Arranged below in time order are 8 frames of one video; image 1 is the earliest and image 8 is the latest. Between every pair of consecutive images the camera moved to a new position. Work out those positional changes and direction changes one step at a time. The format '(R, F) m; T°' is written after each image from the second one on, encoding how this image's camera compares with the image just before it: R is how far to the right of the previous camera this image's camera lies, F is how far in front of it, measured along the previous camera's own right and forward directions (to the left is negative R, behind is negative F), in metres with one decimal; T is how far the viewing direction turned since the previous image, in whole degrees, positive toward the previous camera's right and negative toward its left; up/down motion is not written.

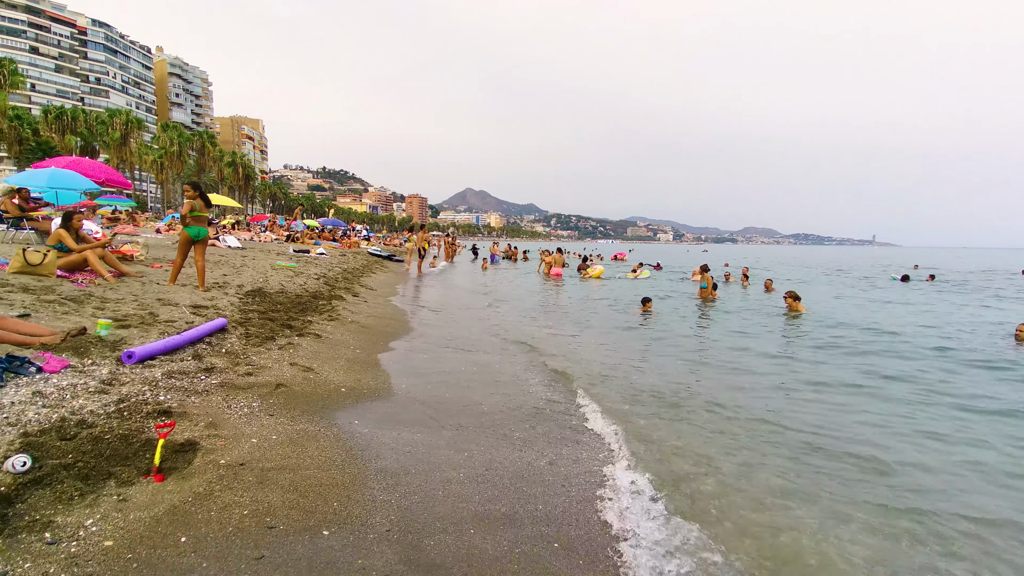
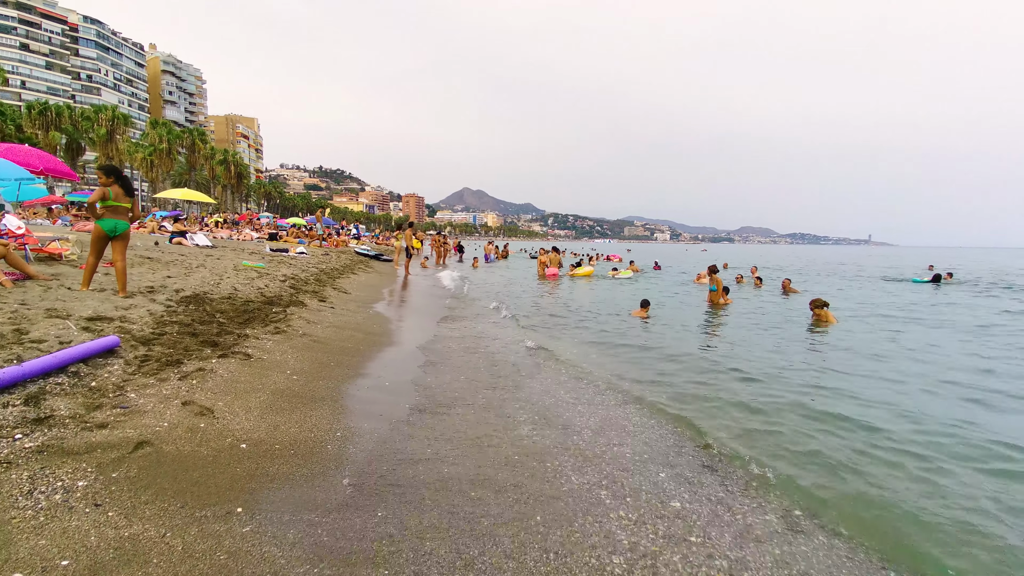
(+0.2, +1.6) m; 0°
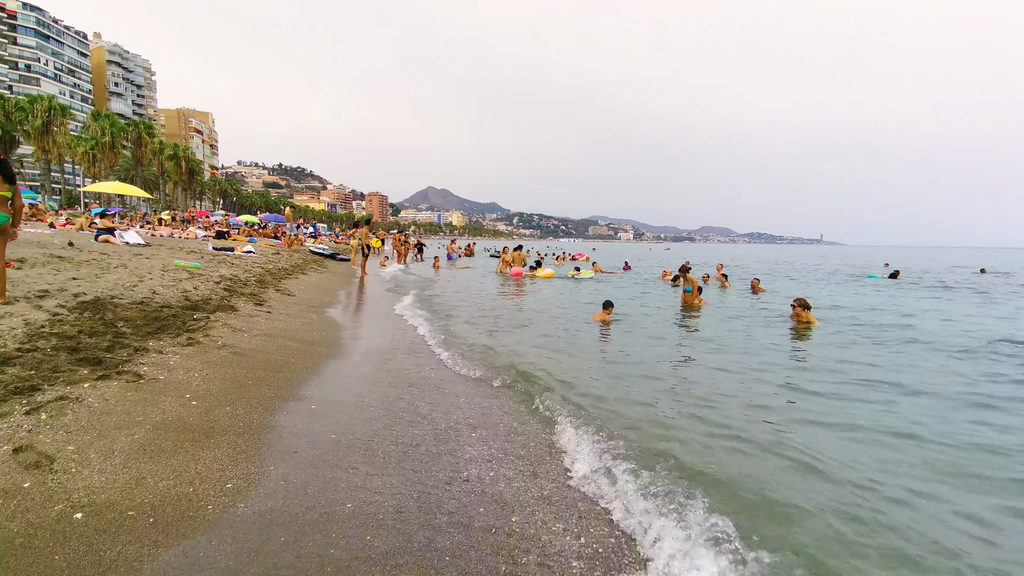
(+0.1, +0.9) m; +4°
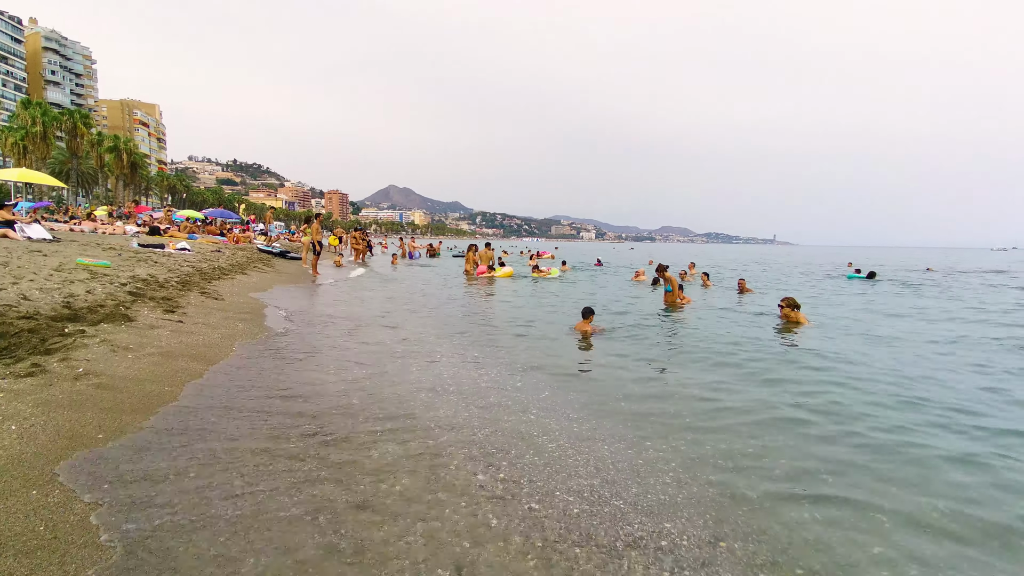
(-0.1, +1.6) m; +4°
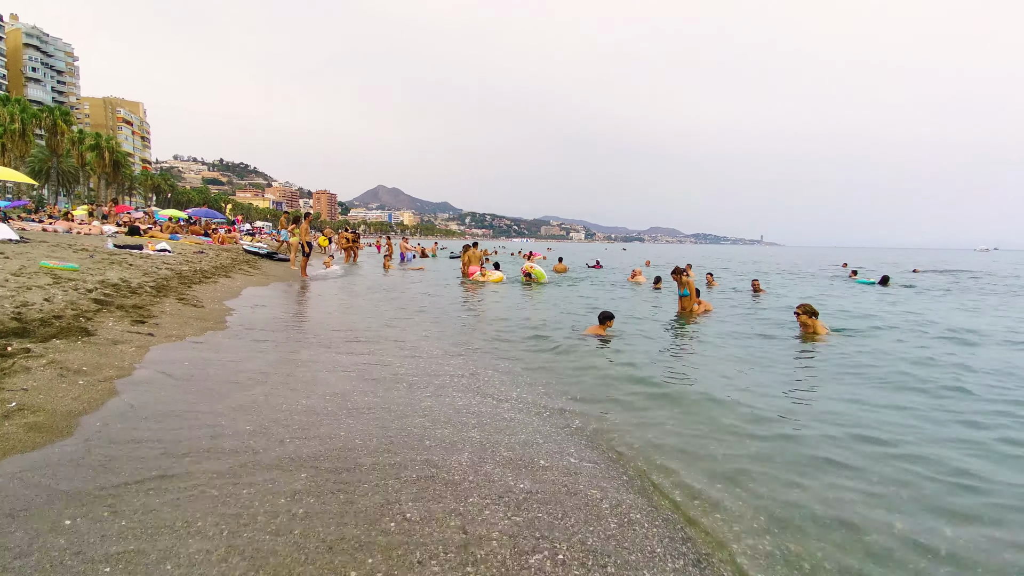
(-0.3, +0.9) m; +1°
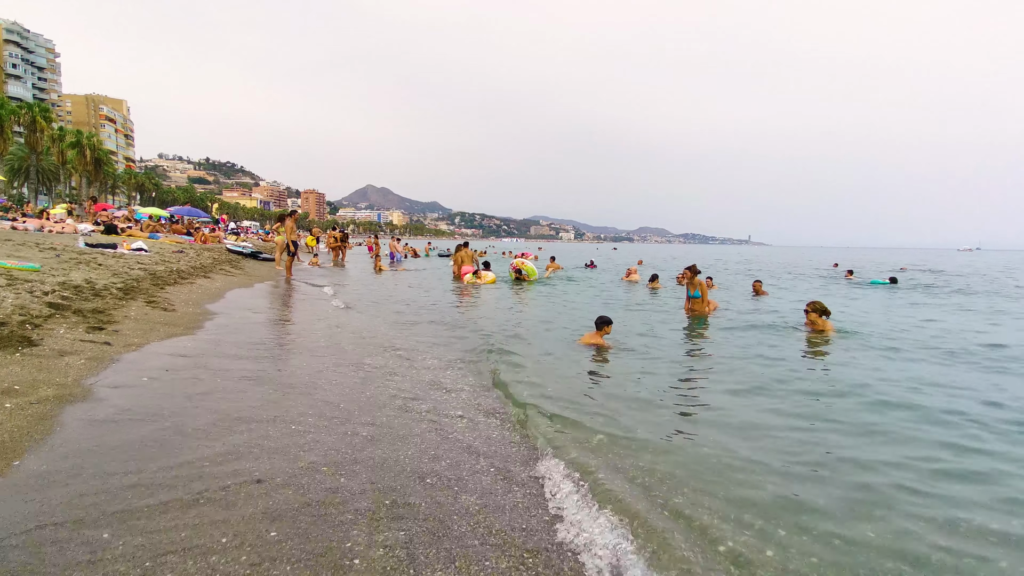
(-0.2, +0.7) m; +1°
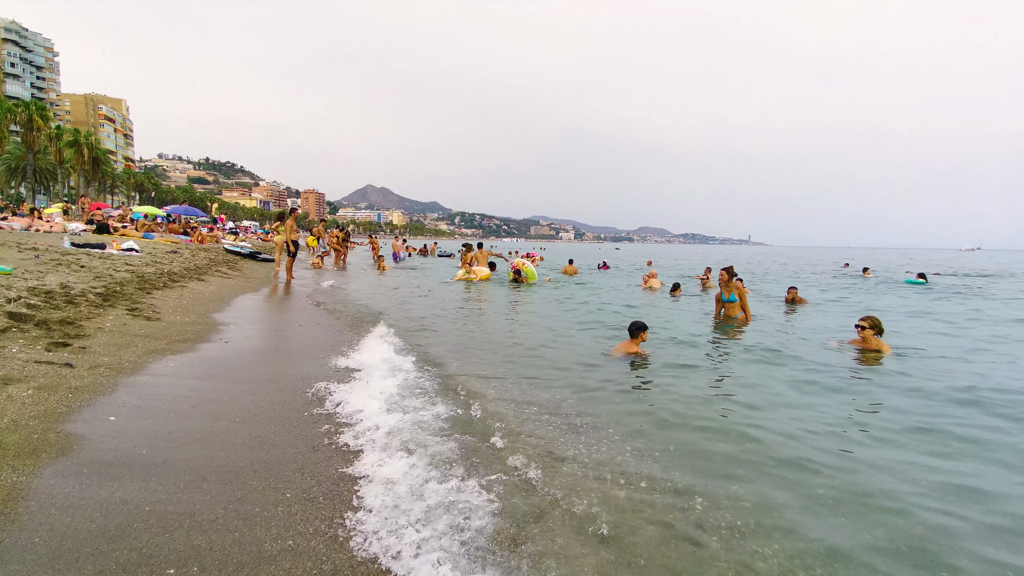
(-0.5, +1.1) m; 0°
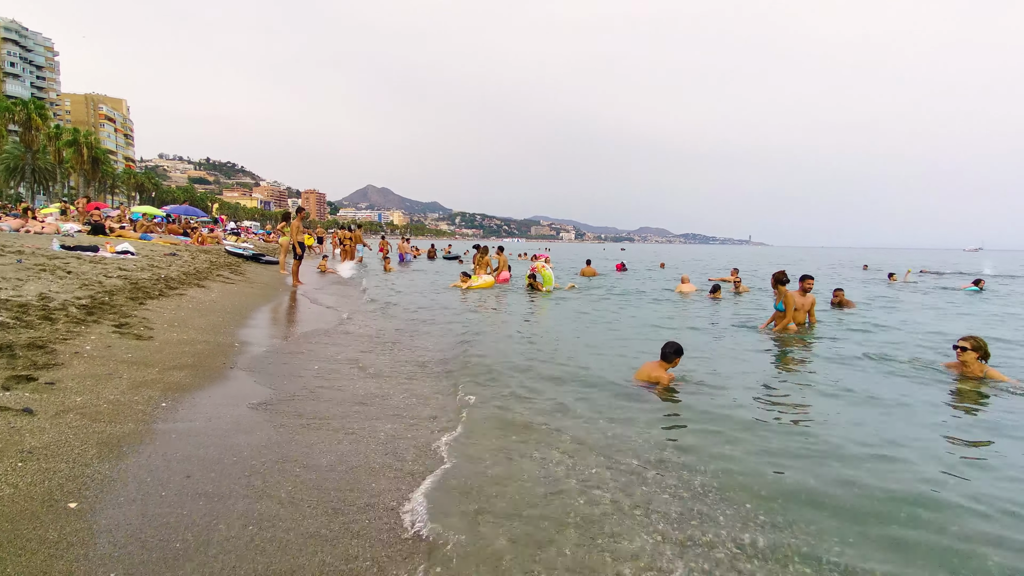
(-0.7, +1.2) m; 0°
